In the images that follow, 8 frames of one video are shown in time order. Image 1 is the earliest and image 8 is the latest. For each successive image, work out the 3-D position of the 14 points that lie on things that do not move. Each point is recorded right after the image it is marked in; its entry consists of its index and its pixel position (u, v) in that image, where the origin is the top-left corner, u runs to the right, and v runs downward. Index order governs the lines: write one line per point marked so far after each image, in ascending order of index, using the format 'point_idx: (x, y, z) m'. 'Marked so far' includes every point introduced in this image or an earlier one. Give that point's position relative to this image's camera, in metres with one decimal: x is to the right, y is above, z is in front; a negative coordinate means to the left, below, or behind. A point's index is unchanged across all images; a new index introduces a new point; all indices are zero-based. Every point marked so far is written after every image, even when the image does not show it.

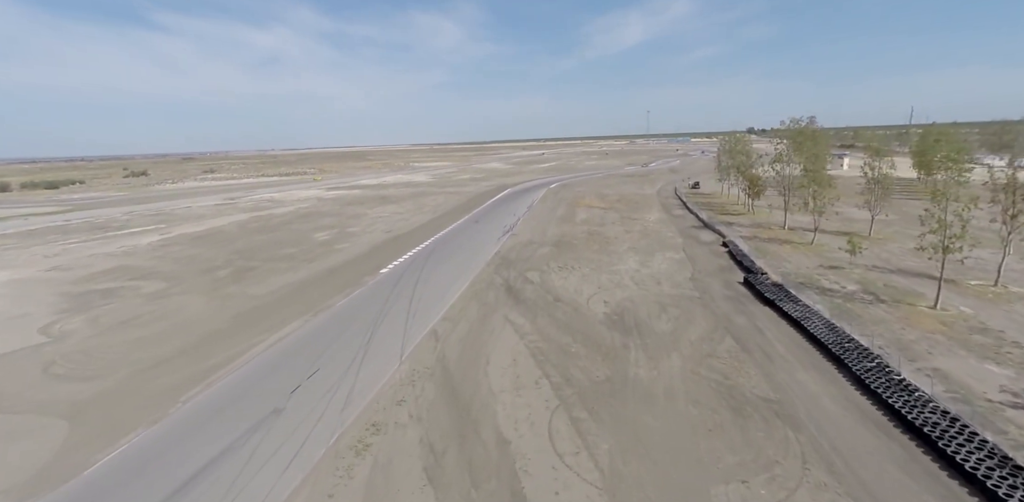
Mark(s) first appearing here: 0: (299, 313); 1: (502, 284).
0: (-7.5, -2.1, +15.2) m
1: (-0.4, -1.3, +17.0) m
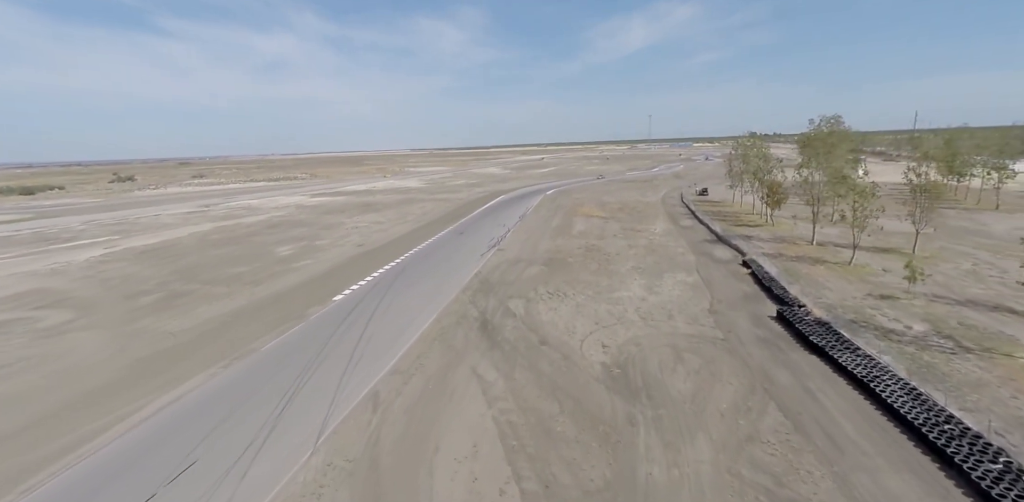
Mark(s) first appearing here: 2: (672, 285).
0: (-8.3, -2.9, +12.0) m
1: (-1.1, -2.1, +13.8) m
2: (+6.1, -1.3, +16.3) m
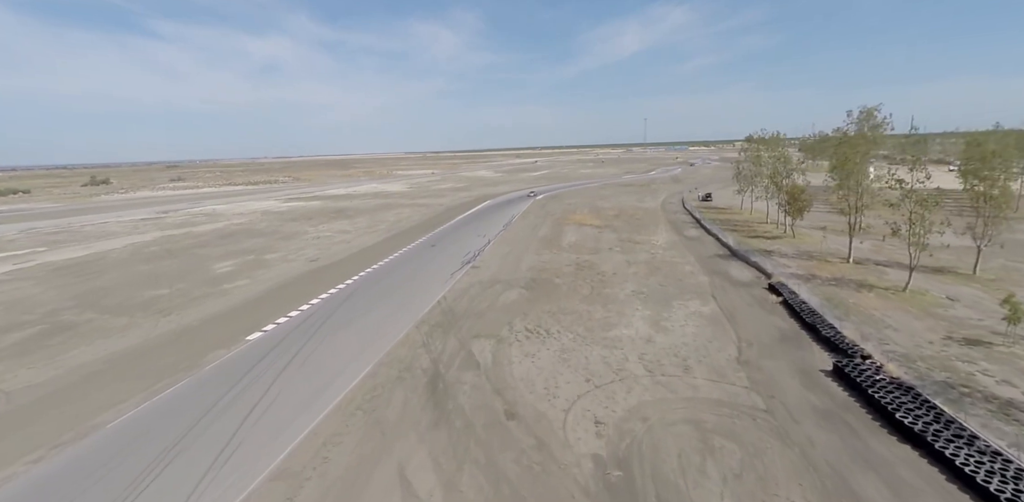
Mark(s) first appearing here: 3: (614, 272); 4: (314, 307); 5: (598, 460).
0: (-9.2, -3.6, +8.3) m
1: (-2.0, -2.8, +10.2) m
2: (+5.1, -2.0, +12.8) m
3: (+4.2, -0.9, +17.6) m
4: (-6.7, -1.9, +15.0) m
5: (+1.4, -3.5, +7.2) m
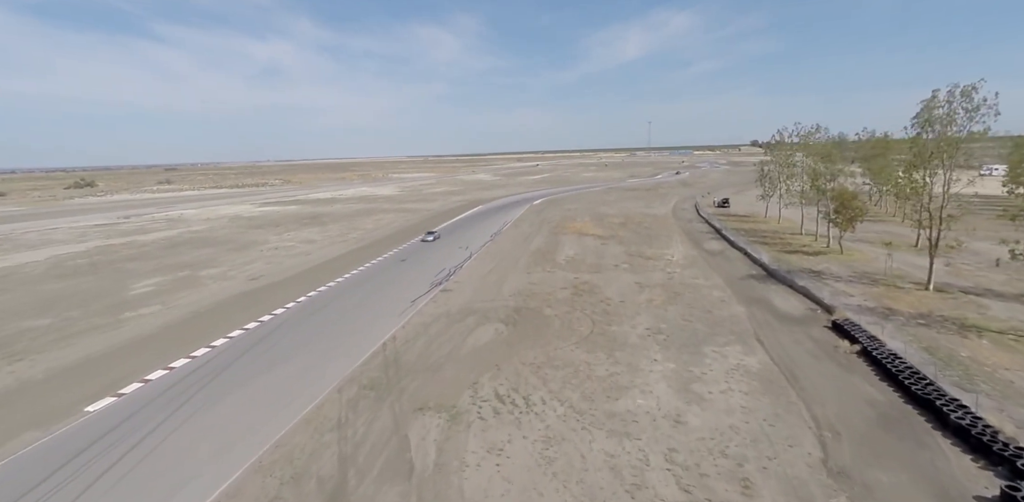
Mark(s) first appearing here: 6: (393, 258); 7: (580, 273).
0: (-9.9, -4.1, +4.5) m
1: (-2.8, -3.4, +6.4) m
2: (+4.4, -2.6, +8.9) m
3: (+3.5, -1.5, +13.7) m
4: (-7.4, -2.5, +11.2) m
5: (+0.7, -4.0, +3.3) m
6: (-5.5, -0.4, +19.8) m
7: (+2.7, -0.8, +16.9) m
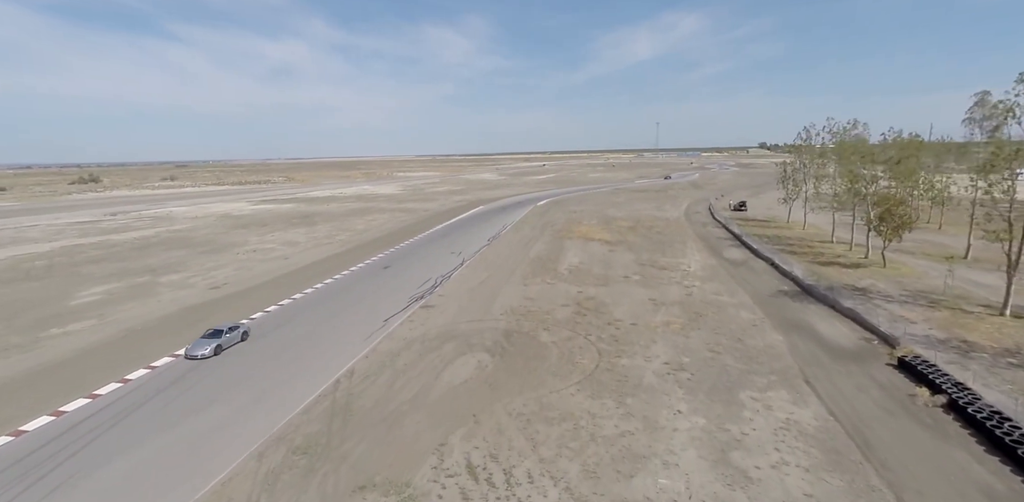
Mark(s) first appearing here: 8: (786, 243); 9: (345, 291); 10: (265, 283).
0: (-10.3, -4.3, +2.5) m
1: (-3.1, -3.7, +4.3) m
2: (+4.1, -3.0, +6.7) m
3: (+3.3, -1.9, +11.5) m
4: (-7.7, -2.8, +9.2) m
5: (+0.3, -4.4, +1.2) m
6: (-5.6, -0.6, +17.7) m
7: (+2.5, -1.2, +14.8) m
8: (+12.7, +0.4, +19.9) m
9: (-5.8, -1.3, +15.2) m
10: (-9.4, -1.2, +16.5) m
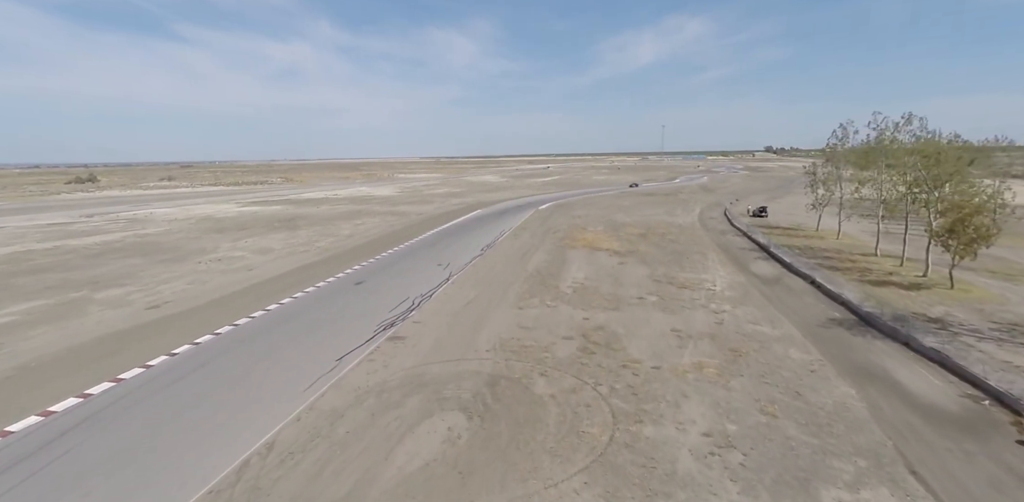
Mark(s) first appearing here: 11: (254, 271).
0: (-10.7, -4.6, +0.1) m
1: (-3.5, -4.1, +1.8) m
2: (+3.8, -3.4, +4.2) m
3: (+3.0, -2.3, +9.0) m
4: (-8.0, -3.1, +6.7) m
5: (-0.1, -4.8, -1.3) m
6: (-5.8, -1.0, +15.3) m
7: (+2.3, -1.7, +12.3) m
8: (+12.6, -0.1, +17.3) m
9: (-6.0, -1.7, +12.8) m
10: (-9.6, -1.6, +14.1) m
11: (-10.6, -0.8, +17.8) m
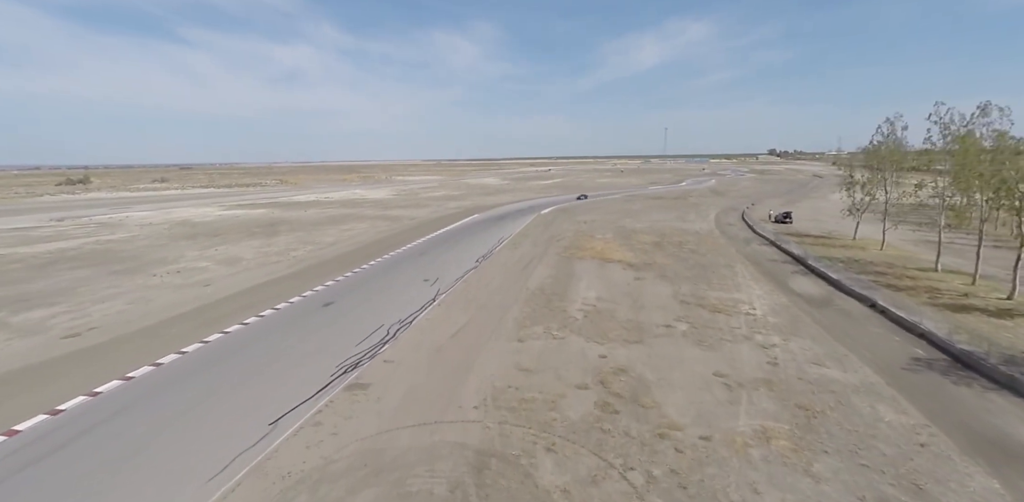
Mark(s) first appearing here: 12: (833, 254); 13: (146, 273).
0: (-10.7, -5.0, -2.3) m
1: (-3.6, -4.4, -0.6) m
2: (+3.7, -3.8, +1.8) m
3: (+3.0, -2.7, +6.6) m
4: (-8.0, -3.5, +4.3) m
5: (-0.2, -5.1, -3.7) m
6: (-5.9, -1.5, +12.9) m
7: (+2.2, -2.1, +9.9) m
8: (+12.5, -0.6, +14.9) m
9: (-6.1, -2.1, +10.4) m
10: (-9.7, -2.0, +11.7) m
11: (-10.6, -1.2, +15.4) m
12: (+12.7, -0.1, +17.0) m
13: (-14.5, -0.8, +17.3) m
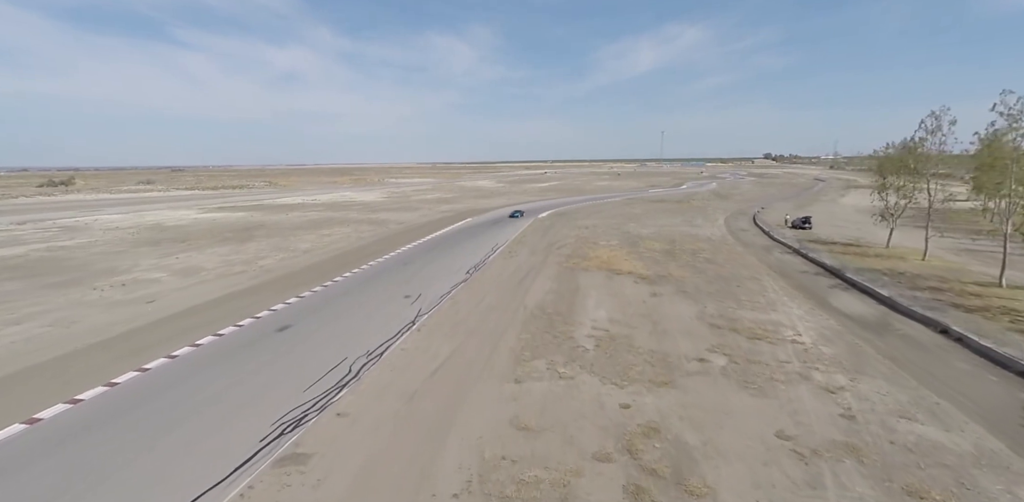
0: (-10.7, -5.1, -4.5) m
1: (-3.5, -4.6, -2.8) m
2: (+3.7, -4.0, -0.3) m
3: (+2.9, -3.0, +4.5) m
4: (-8.1, -3.7, +2.1) m
5: (-0.1, -5.3, -5.9) m
6: (-6.0, -1.8, +10.7) m
7: (+2.1, -2.4, +7.8) m
8: (+12.4, -1.0, +12.9) m
9: (-6.2, -2.4, +8.2) m
10: (-9.8, -2.3, +9.5) m
11: (-10.8, -1.6, +13.2) m
12: (+12.5, -0.5, +15.0) m
13: (-14.7, -1.2, +15.0) m
